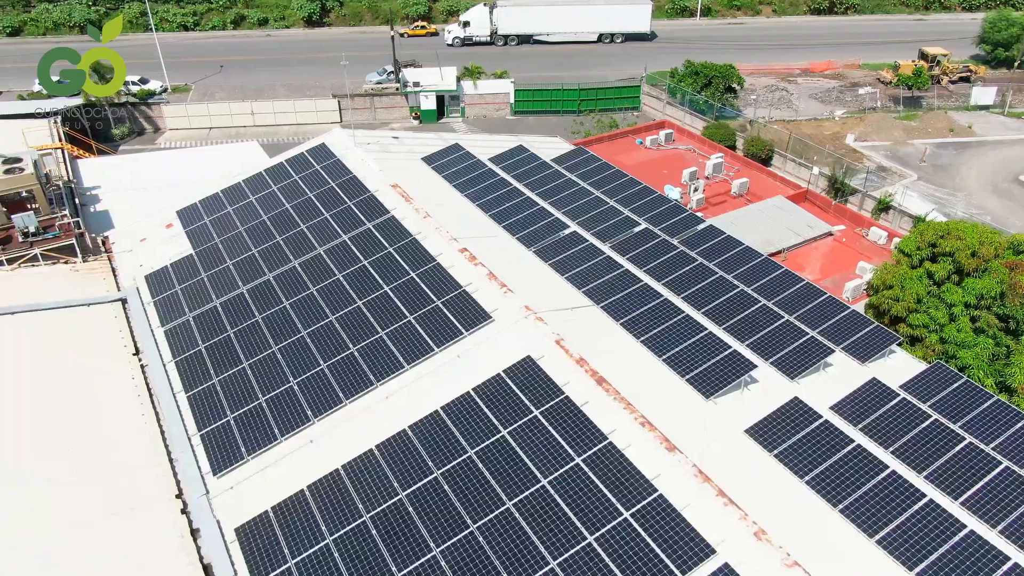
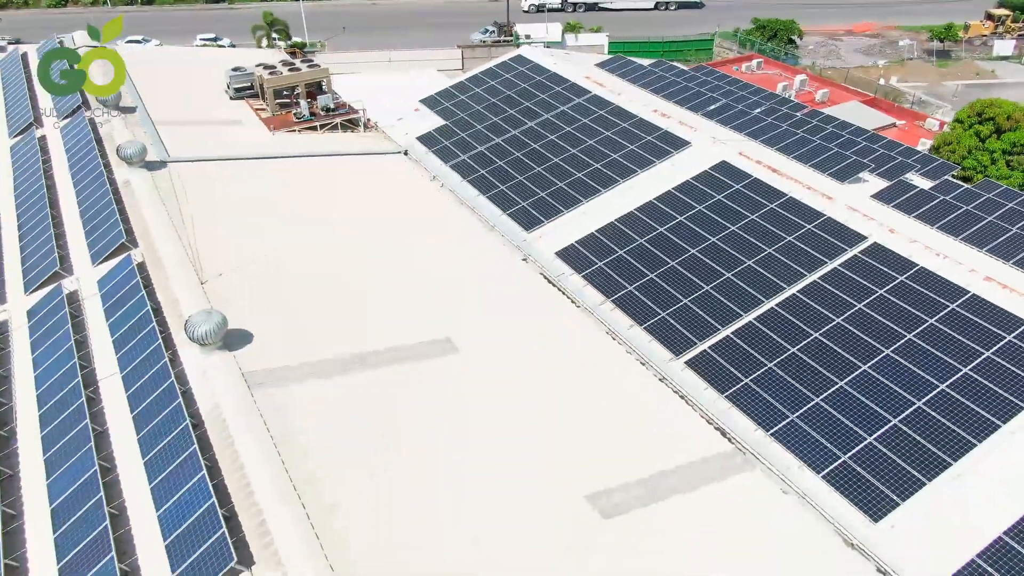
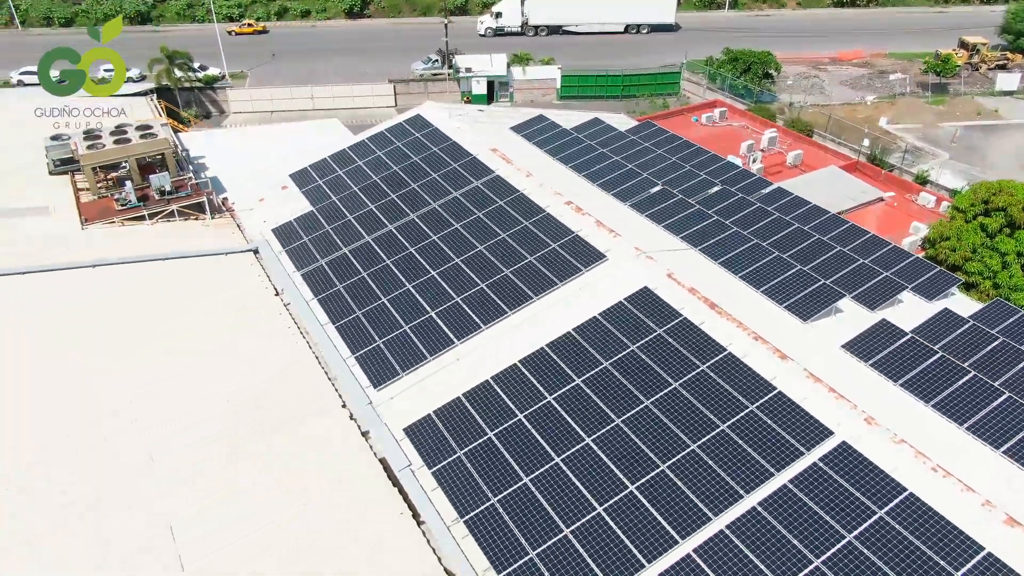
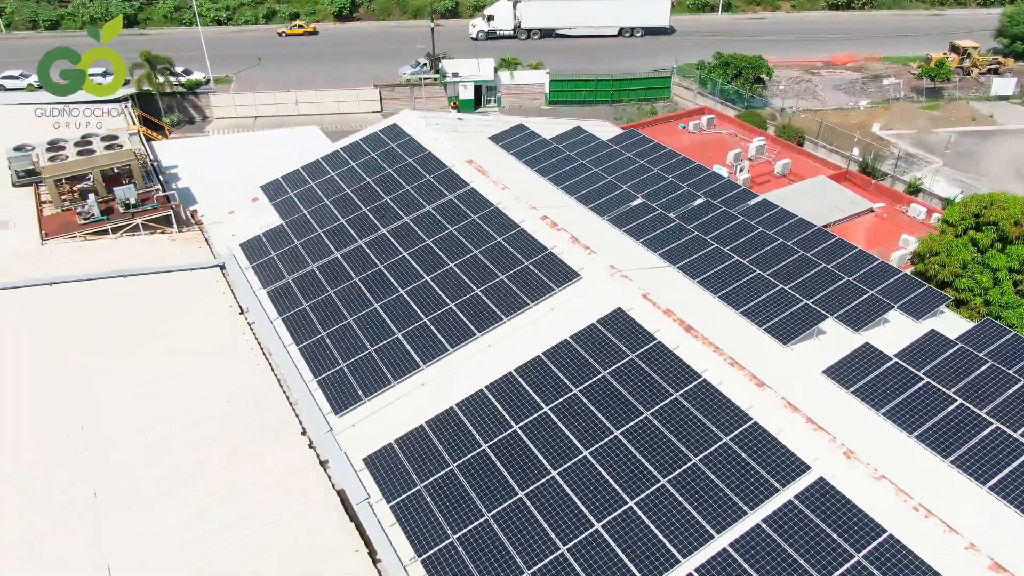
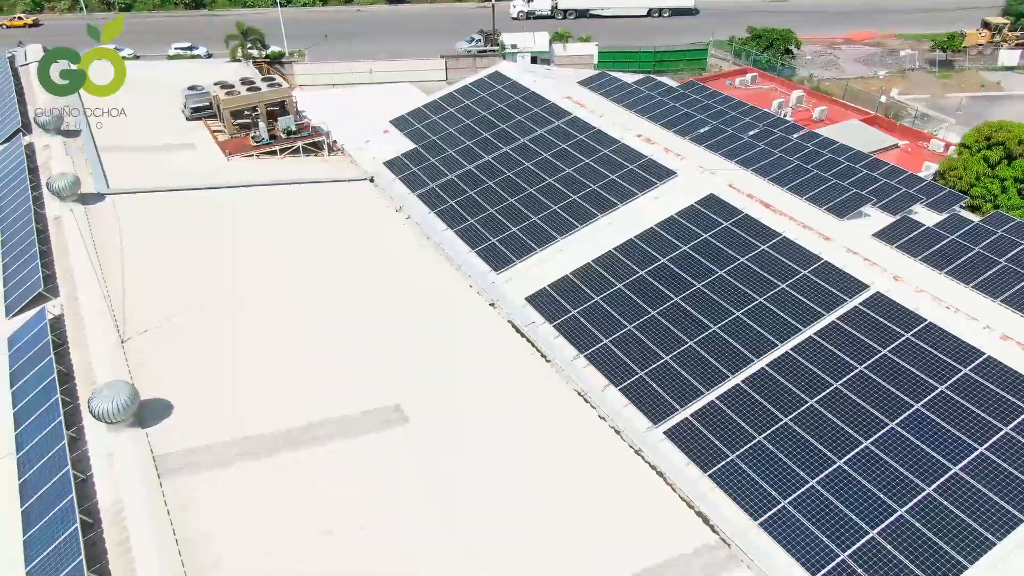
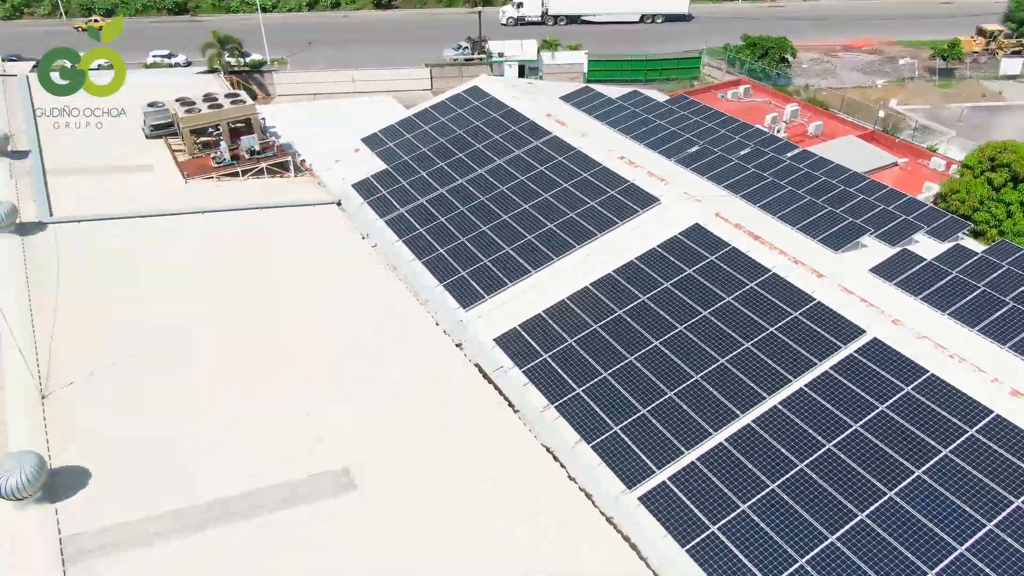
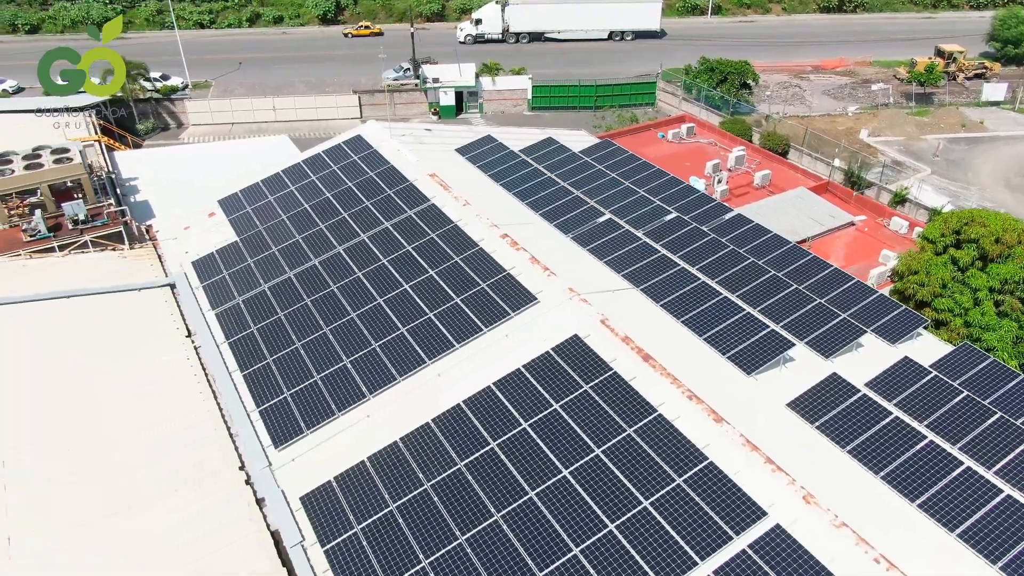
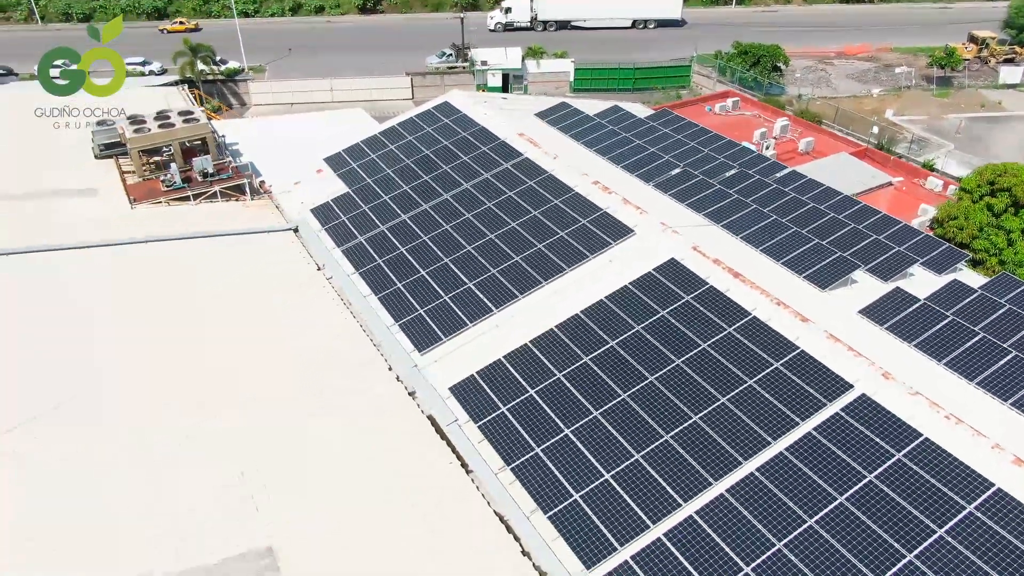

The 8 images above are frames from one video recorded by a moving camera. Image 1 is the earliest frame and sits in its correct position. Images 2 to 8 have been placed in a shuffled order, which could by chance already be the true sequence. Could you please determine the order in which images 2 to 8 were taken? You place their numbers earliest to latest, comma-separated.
7, 4, 3, 8, 6, 5, 2
